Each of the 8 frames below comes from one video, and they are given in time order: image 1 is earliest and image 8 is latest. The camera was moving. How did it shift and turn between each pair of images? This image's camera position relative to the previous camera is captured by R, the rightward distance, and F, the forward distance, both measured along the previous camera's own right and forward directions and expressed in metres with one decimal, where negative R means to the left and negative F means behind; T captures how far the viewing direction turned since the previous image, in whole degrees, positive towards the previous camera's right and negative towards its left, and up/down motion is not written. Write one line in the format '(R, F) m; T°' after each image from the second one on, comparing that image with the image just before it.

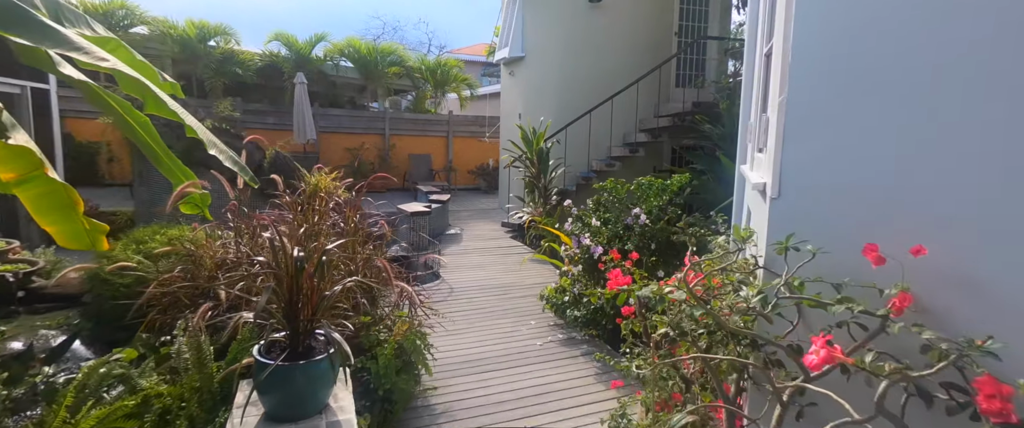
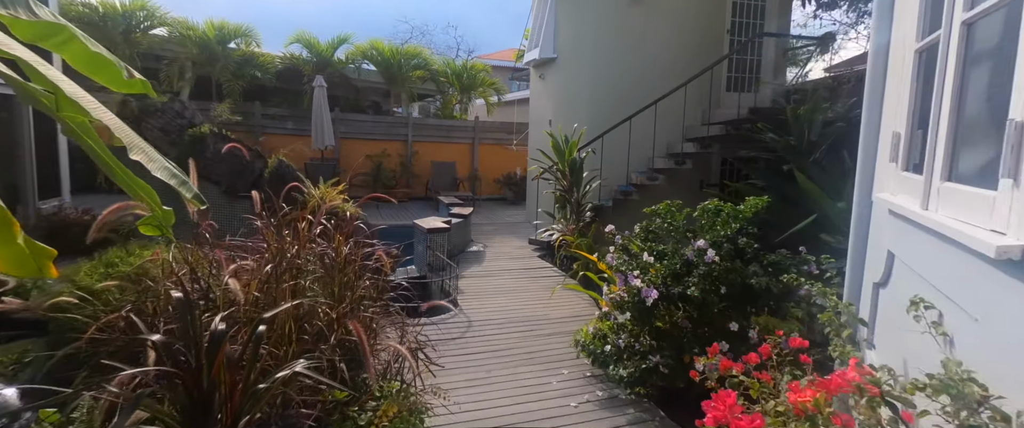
(0.0, +0.7) m; -3°
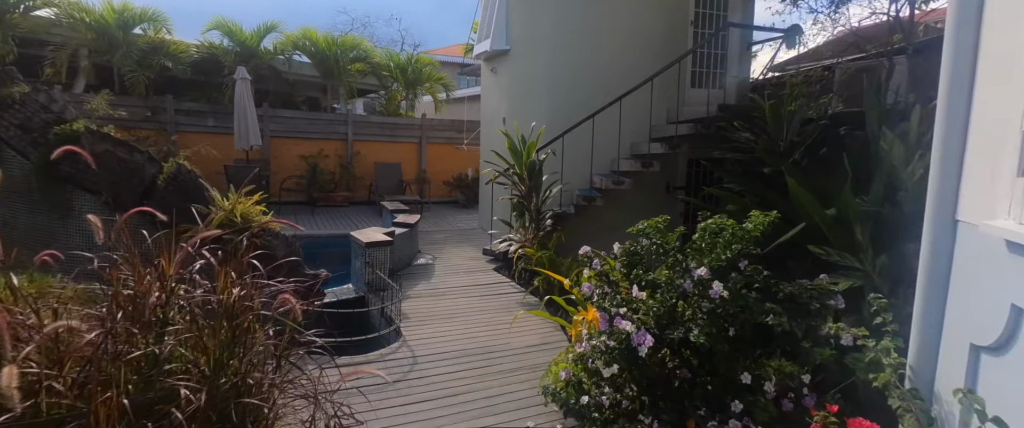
(0.0, +0.6) m; +6°
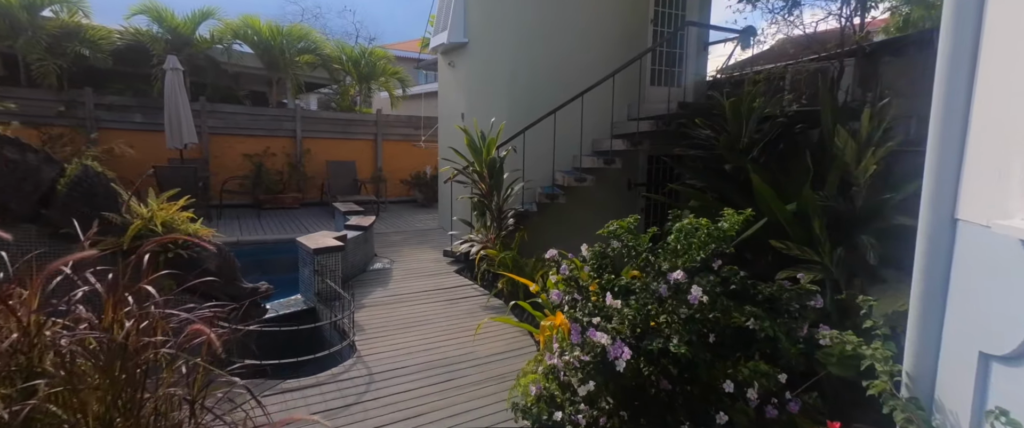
(0.0, +0.2) m; +5°
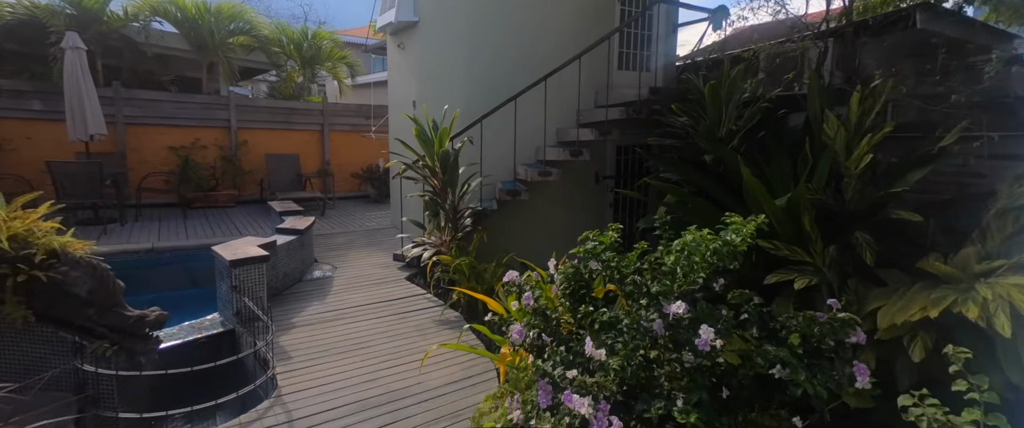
(+0.1, +0.5) m; +4°
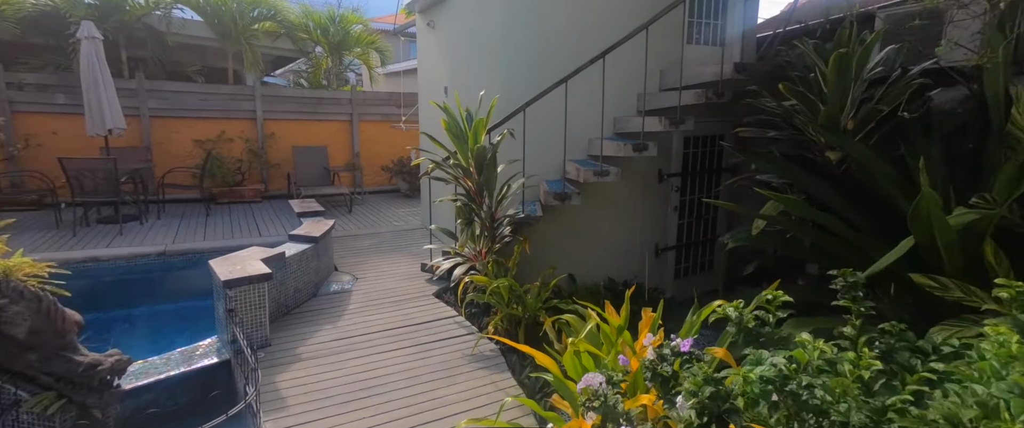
(-0.1, +0.8) m; -4°
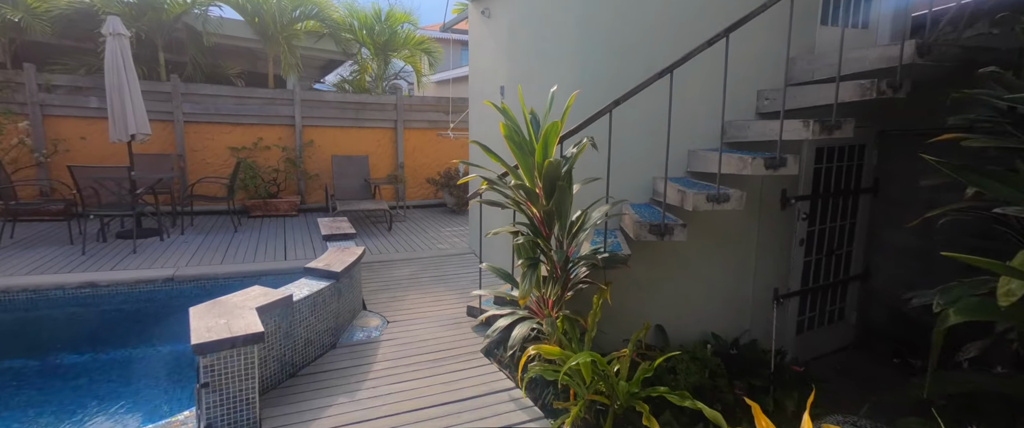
(-0.2, +1.0) m; -5°
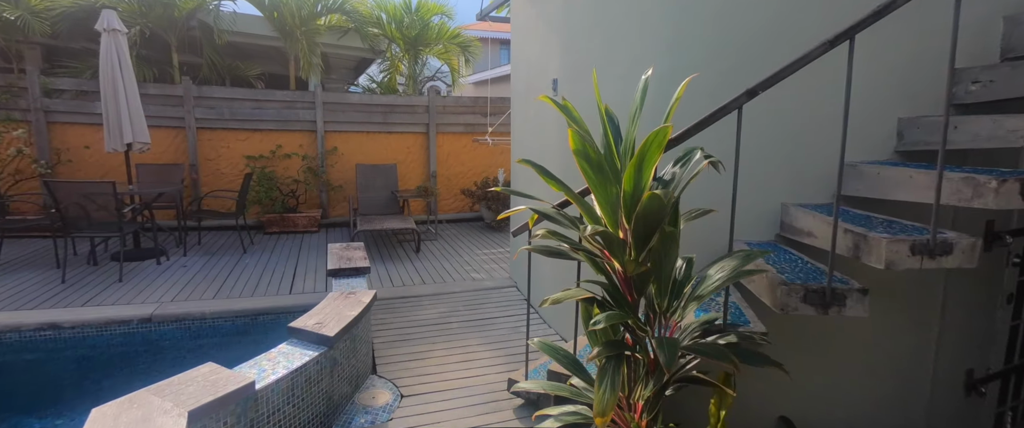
(-0.1, +1.0) m; -5°
